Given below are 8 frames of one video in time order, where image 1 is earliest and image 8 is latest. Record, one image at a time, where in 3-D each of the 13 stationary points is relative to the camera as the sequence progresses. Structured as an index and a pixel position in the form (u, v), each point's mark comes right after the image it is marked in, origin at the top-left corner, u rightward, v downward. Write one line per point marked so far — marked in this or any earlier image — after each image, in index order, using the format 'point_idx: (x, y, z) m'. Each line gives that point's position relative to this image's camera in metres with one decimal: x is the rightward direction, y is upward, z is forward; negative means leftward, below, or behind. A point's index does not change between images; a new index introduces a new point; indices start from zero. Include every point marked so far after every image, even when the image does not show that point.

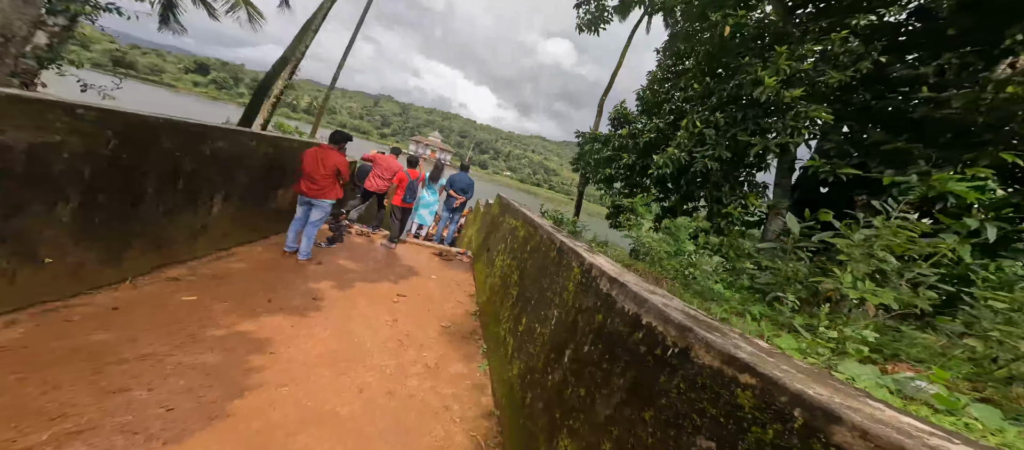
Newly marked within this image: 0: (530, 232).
0: (+0.2, 0.0, +3.1) m
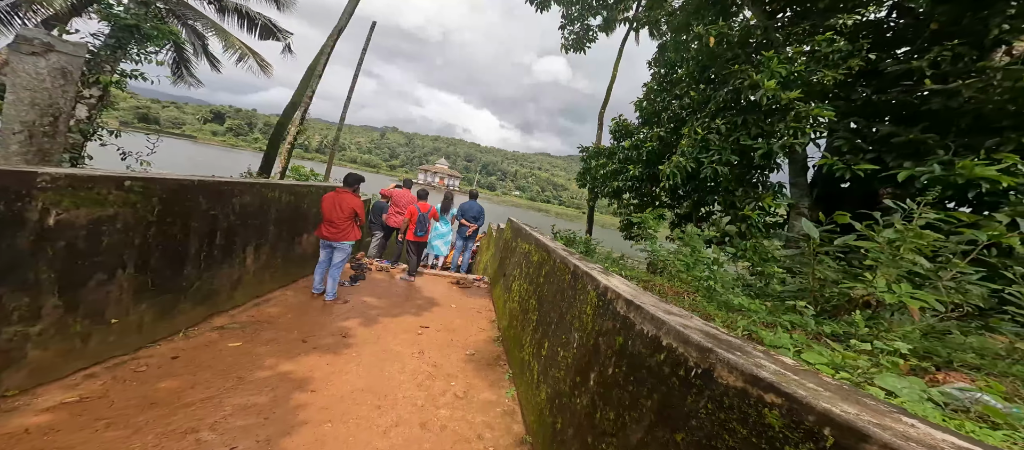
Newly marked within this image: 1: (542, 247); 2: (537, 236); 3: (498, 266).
0: (+0.3, -0.3, +3.2) m
1: (+0.3, -0.3, +3.6) m
2: (+0.2, -0.1, +4.2) m
3: (-0.2, -0.7, +6.1) m
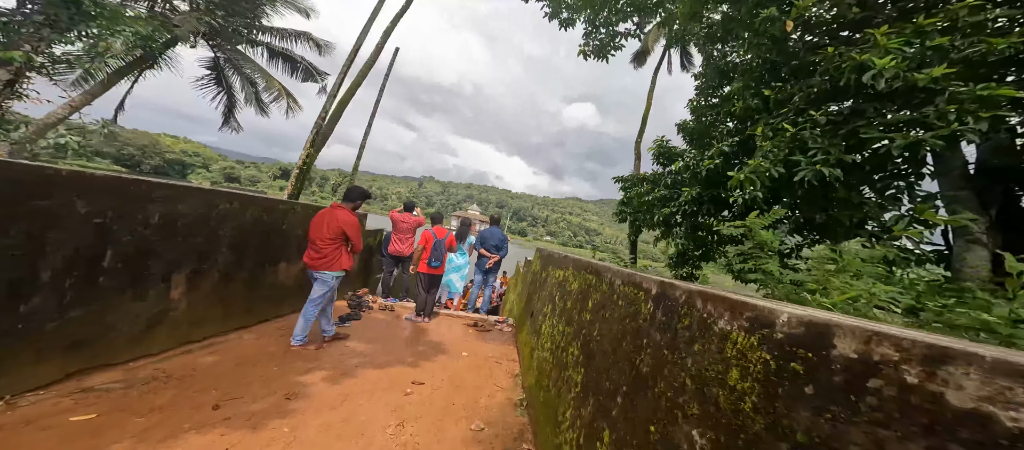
0: (+0.5, -0.3, +2.1) m
1: (+0.5, -0.3, +2.5) m
2: (+0.5, -0.3, +3.1) m
3: (+0.2, -1.1, +4.9) m
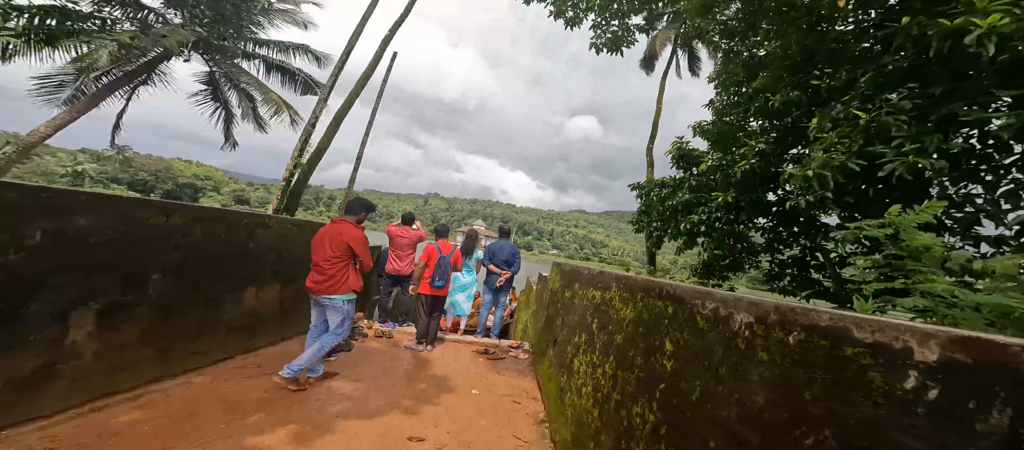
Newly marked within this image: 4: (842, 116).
0: (+0.6, -0.3, +1.5) m
1: (+0.6, -0.4, +1.8) m
2: (+0.6, -0.3, +2.4) m
3: (+0.4, -1.2, +4.2) m
4: (+3.4, +1.1, +3.6) m
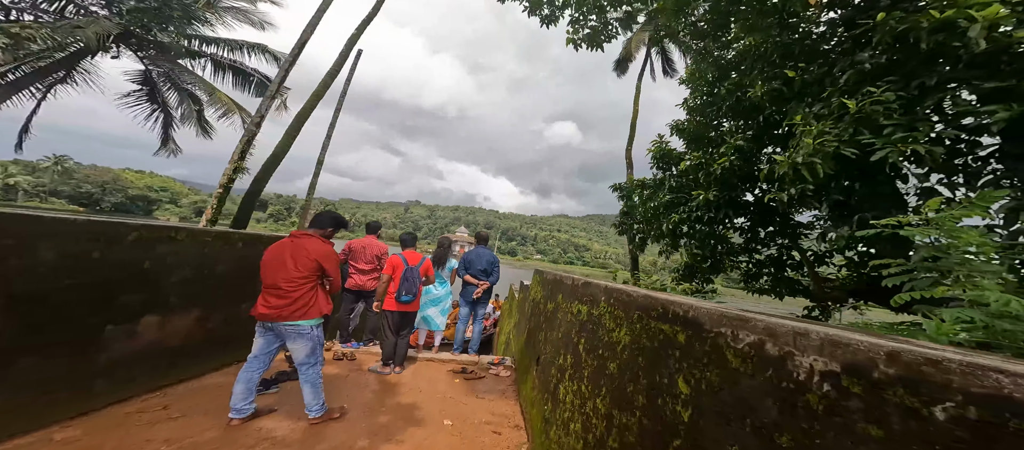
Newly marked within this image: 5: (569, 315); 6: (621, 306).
0: (+0.5, -0.3, +1.1) m
1: (+0.5, -0.4, +1.5) m
2: (+0.5, -0.4, +2.1) m
3: (+0.2, -1.3, +3.9) m
4: (+3.1, +1.1, +3.5) m
5: (+0.4, -0.6, +2.4) m
6: (+0.5, -0.3, +1.5) m
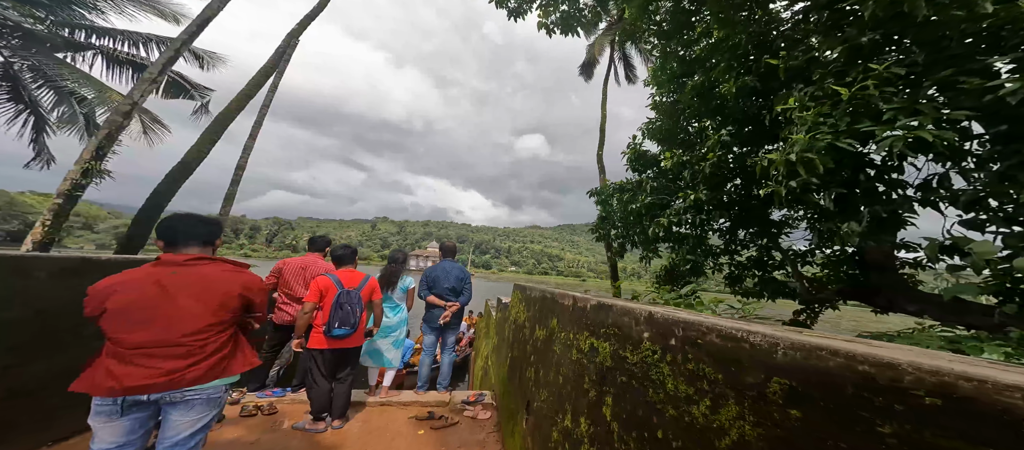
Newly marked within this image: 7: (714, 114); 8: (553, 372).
0: (+0.5, -0.2, +0.4) m
1: (+0.4, -0.3, +0.8) m
2: (+0.4, -0.3, +1.4) m
3: (0.0, -1.3, +3.1) m
4: (+2.8, +1.2, +3.0) m
5: (+0.3, -0.6, +1.6) m
6: (+0.4, -0.3, +0.8) m
7: (+3.3, +1.8, +5.4) m
8: (+0.2, -0.8, +1.9) m
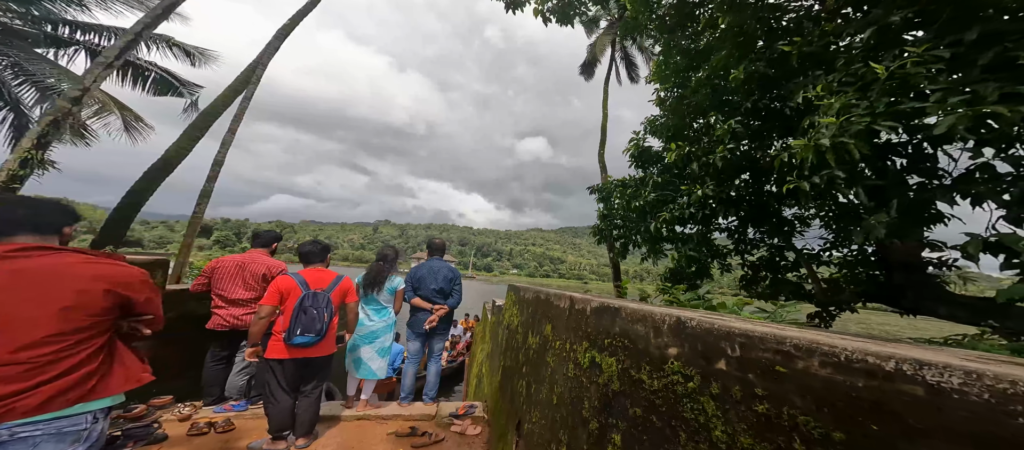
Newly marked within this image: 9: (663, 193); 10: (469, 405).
0: (+0.4, -0.2, +0.1) m
1: (+0.4, -0.2, +0.4) m
2: (+0.3, -0.3, +1.1) m
3: (-0.1, -1.3, +2.8) m
4: (+2.8, +1.3, +2.7) m
5: (+0.2, -0.5, +1.3) m
6: (+0.4, -0.2, +0.5) m
7: (+3.2, +1.8, +5.1) m
8: (+0.1, -0.7, +1.5) m
9: (+2.5, +0.5, +5.8) m
10: (-0.5, -1.7, +3.3) m
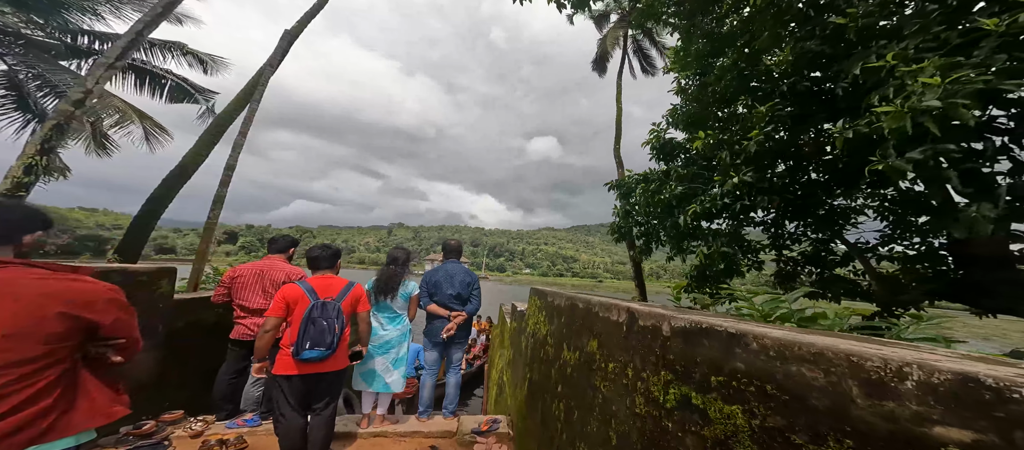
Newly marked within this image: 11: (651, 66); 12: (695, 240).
0: (+0.5, -0.1, -0.2) m
1: (+0.5, -0.2, +0.1) m
2: (+0.4, -0.2, +0.8) m
3: (+0.1, -1.2, +2.5) m
4: (+2.9, +1.4, +2.3) m
5: (+0.4, -0.5, +1.0) m
6: (+0.5, -0.2, +0.2) m
7: (+3.4, +1.9, +4.7) m
8: (+0.3, -0.7, +1.2) m
9: (+2.7, +0.6, +5.4) m
10: (-0.2, -1.7, +3.0) m
11: (+6.2, +7.1, +15.9) m
12: (+2.9, -0.2, +5.3) m
